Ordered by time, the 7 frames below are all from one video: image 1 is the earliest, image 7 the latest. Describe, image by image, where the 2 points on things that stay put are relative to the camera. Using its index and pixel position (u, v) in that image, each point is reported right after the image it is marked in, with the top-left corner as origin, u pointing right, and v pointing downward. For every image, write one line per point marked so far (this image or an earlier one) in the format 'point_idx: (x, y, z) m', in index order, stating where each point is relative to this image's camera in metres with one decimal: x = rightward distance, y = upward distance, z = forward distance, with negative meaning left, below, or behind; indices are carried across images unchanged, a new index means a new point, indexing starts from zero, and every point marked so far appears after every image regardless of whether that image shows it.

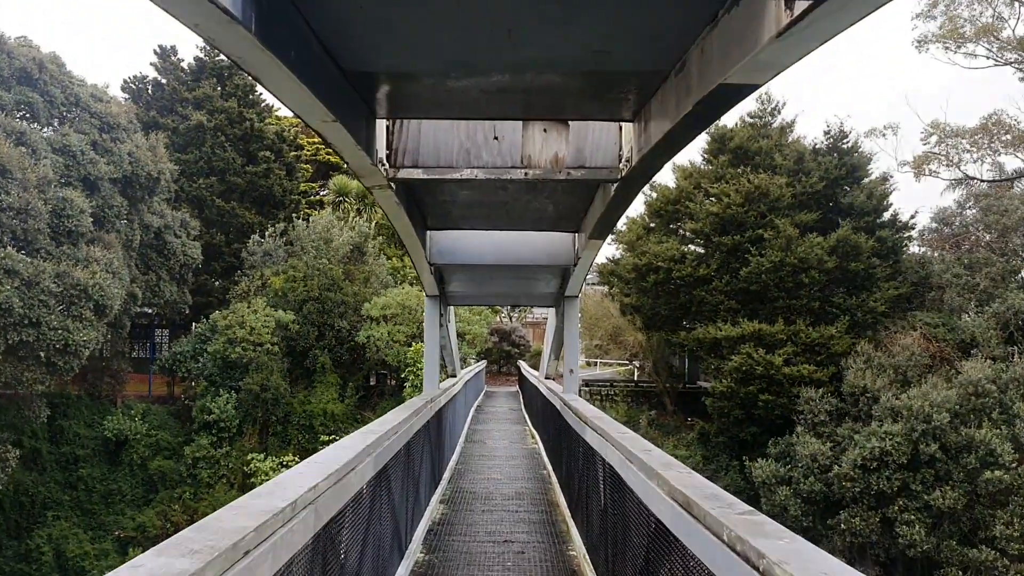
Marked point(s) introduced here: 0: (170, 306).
0: (-9.4, -0.5, +18.8) m
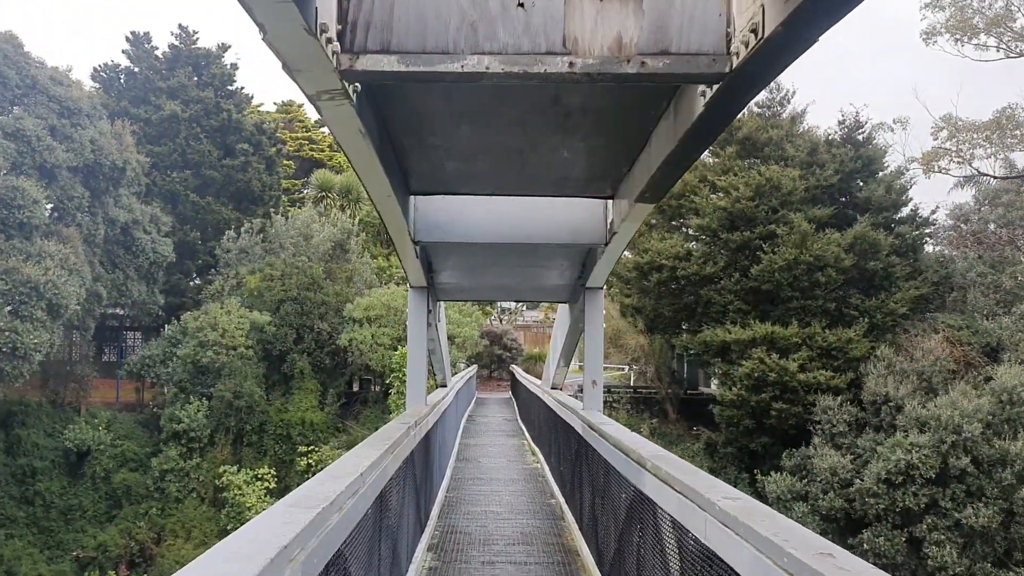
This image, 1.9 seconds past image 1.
0: (-9.6, -0.5, +17.5) m
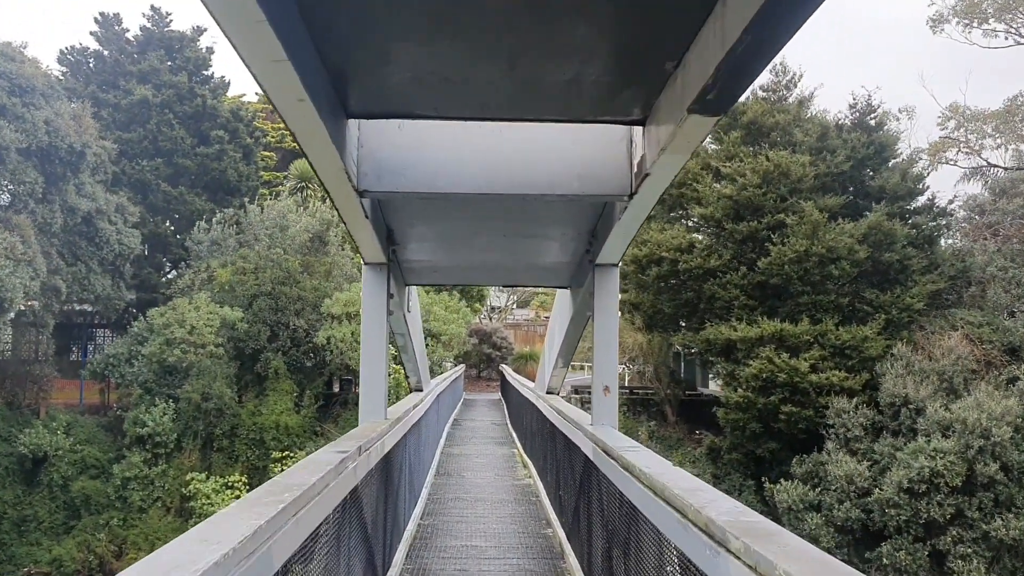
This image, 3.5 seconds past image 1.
0: (-9.9, -0.3, +16.4) m
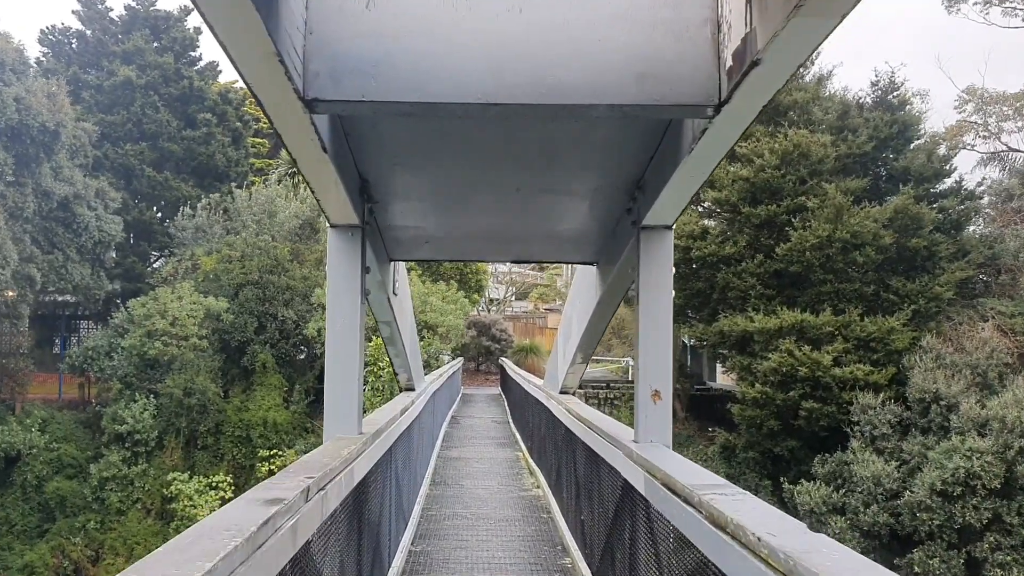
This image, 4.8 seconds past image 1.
0: (-9.8, -0.1, +15.6) m
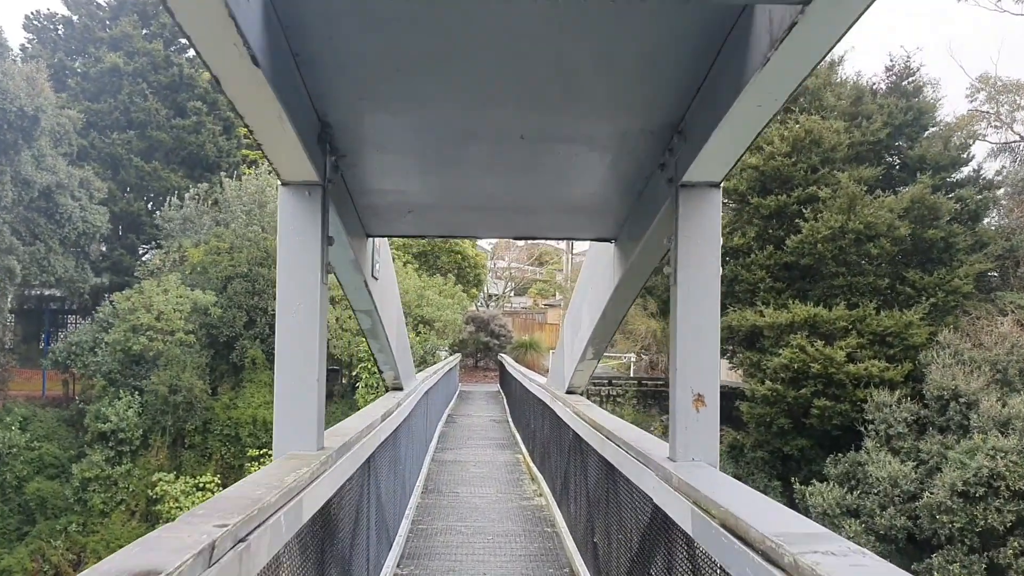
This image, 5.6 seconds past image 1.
0: (-9.9, +0.1, +15.1) m
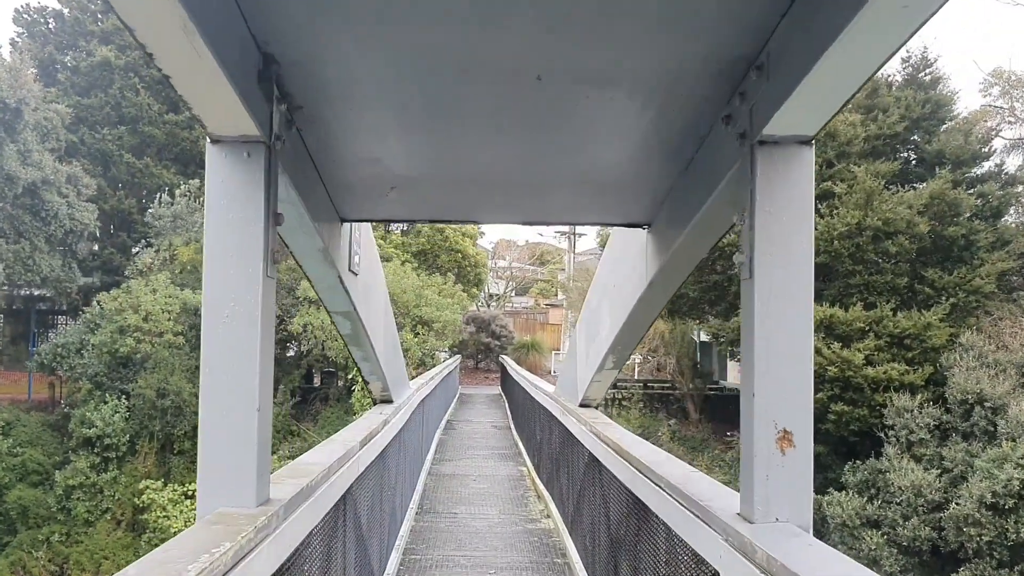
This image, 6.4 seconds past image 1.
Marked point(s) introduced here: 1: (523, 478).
0: (-9.8, +0.1, +14.6) m
1: (+0.1, -1.6, +5.9) m
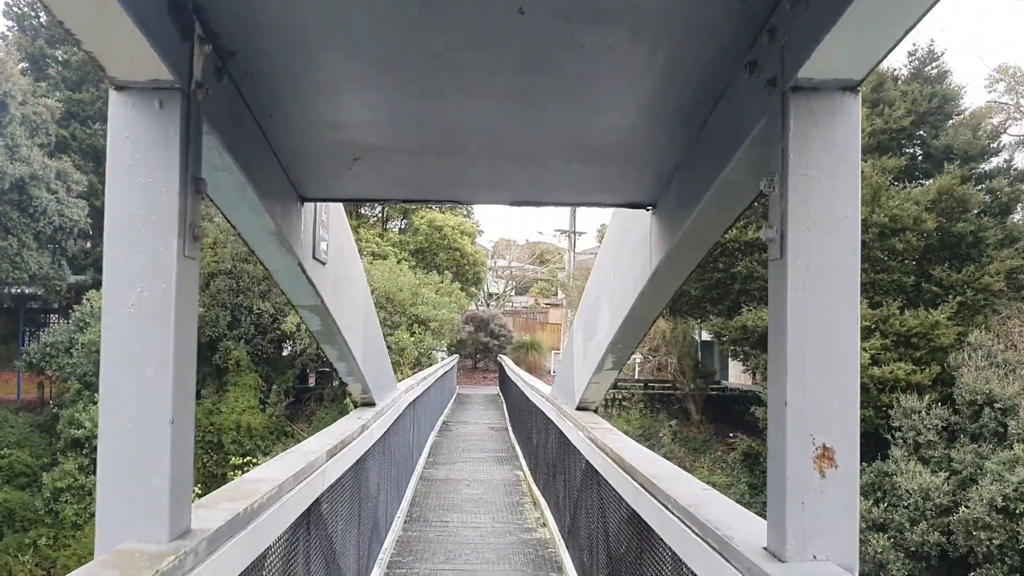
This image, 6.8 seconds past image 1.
0: (-9.9, +0.1, +14.3) m
1: (+0.1, -1.6, +5.6) m
